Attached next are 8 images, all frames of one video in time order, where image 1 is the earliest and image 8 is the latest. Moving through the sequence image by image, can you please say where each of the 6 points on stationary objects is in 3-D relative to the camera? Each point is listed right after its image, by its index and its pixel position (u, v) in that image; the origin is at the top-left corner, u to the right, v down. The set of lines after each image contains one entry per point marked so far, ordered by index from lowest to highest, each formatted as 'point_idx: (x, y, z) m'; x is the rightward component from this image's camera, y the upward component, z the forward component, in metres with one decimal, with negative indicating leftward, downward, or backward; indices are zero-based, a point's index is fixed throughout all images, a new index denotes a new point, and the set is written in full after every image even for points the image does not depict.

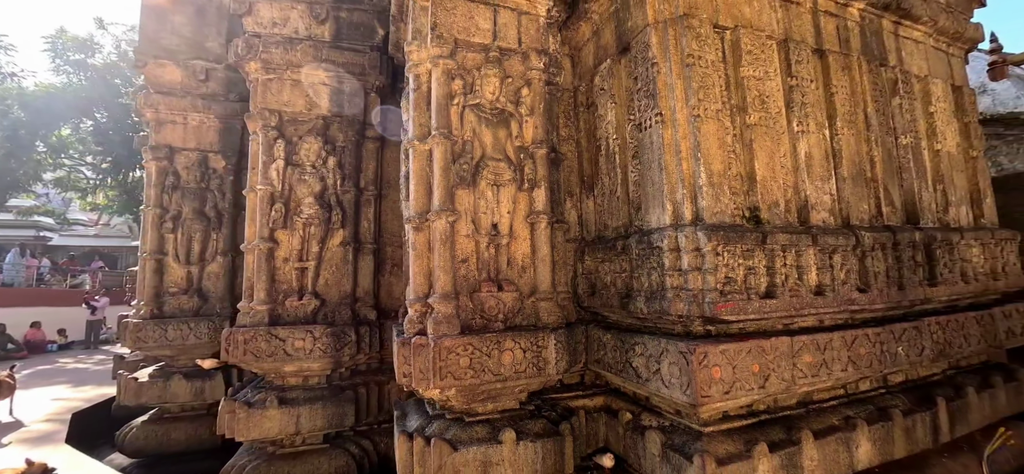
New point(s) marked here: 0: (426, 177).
0: (-0.5, +0.4, +2.6) m
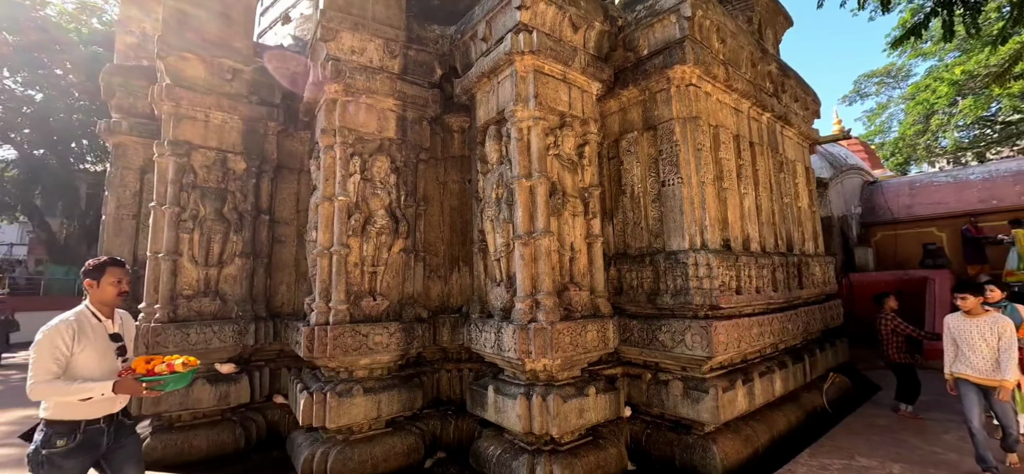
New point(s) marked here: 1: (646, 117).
0: (+0.1, +0.3, +3.6) m
1: (+1.3, +1.1, +4.1) m
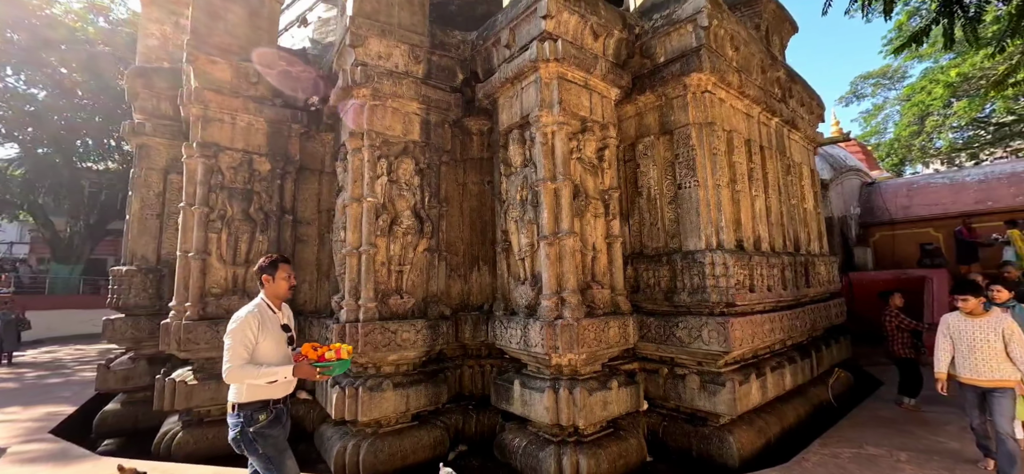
0: (+0.4, +0.3, +3.7) m
1: (+1.5, +1.1, +4.3) m
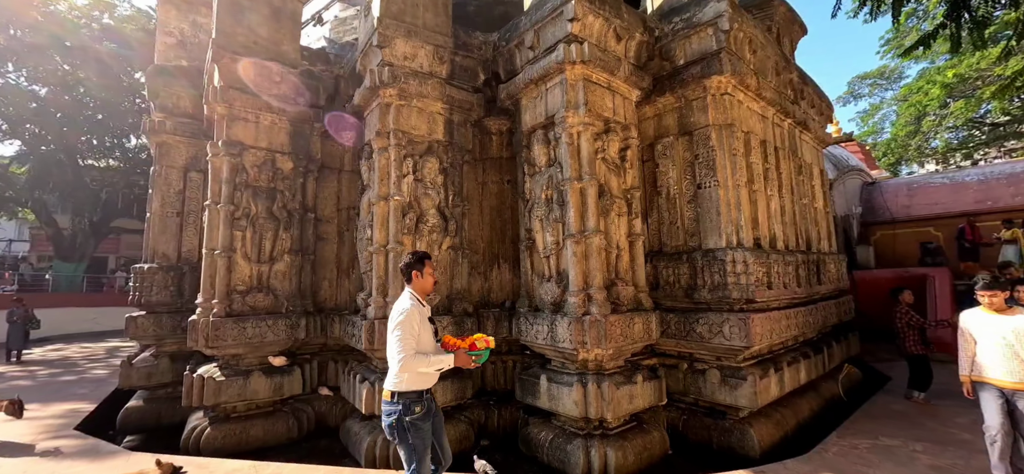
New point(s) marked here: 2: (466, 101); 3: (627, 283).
0: (+0.6, +0.3, +3.8) m
1: (+1.7, +1.1, +4.4) m
2: (-0.5, +1.4, +4.6) m
3: (+1.0, -0.4, +3.9) m
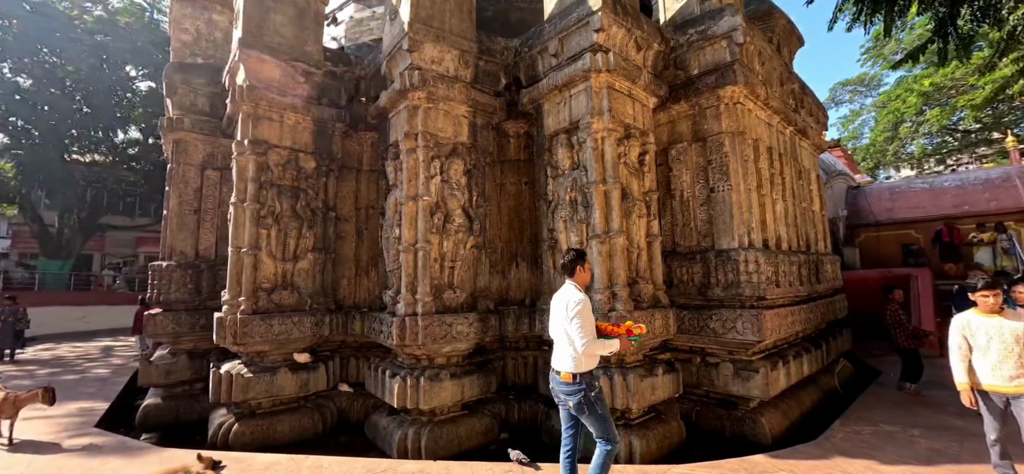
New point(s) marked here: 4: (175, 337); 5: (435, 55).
0: (+0.8, +0.3, +4.0) m
1: (+1.9, +1.1, +4.6) m
2: (-0.2, +1.4, +4.7) m
3: (+1.3, -0.4, +4.1) m
4: (-3.8, -1.1, +4.9) m
5: (-0.8, +1.8, +4.3) m
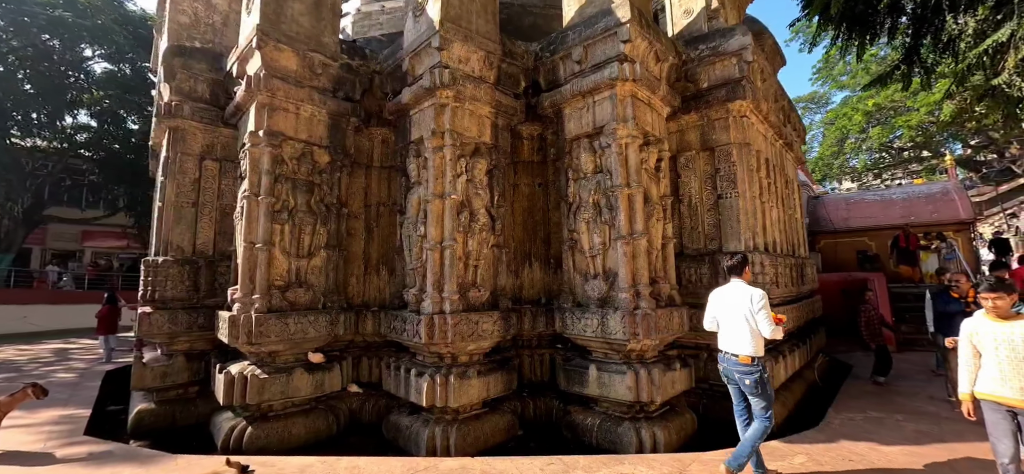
0: (+1.1, +0.3, +4.2) m
1: (+2.2, +1.1, +4.9) m
2: (0.0, +1.4, +4.8) m
3: (+1.5, -0.4, +4.4) m
4: (-3.6, -1.1, +4.6) m
5: (-0.5, +1.8, +4.3) m
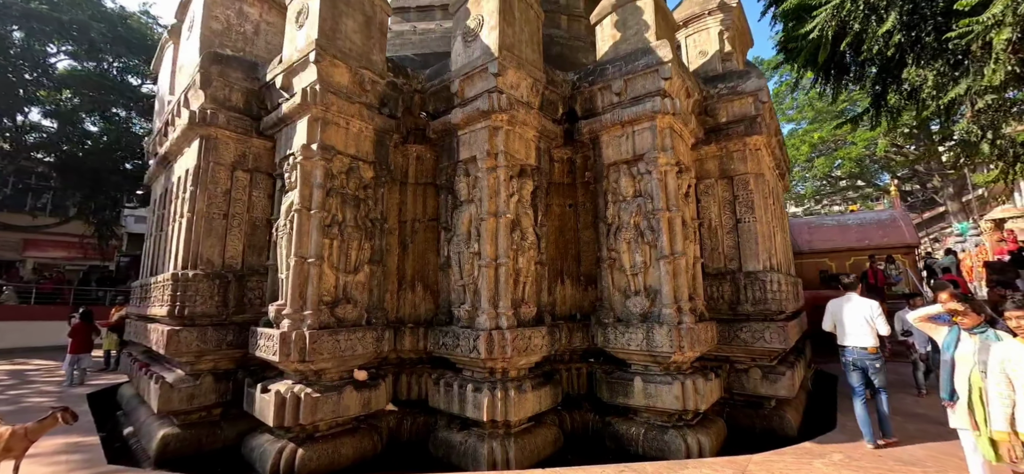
0: (+1.6, +0.1, +4.5) m
1: (+2.6, +0.9, +5.4) m
2: (+0.5, +1.2, +5.0) m
3: (+2.0, -0.7, +4.7) m
4: (-3.2, -1.2, +4.4) m
5: (0.0, +1.6, +4.6) m
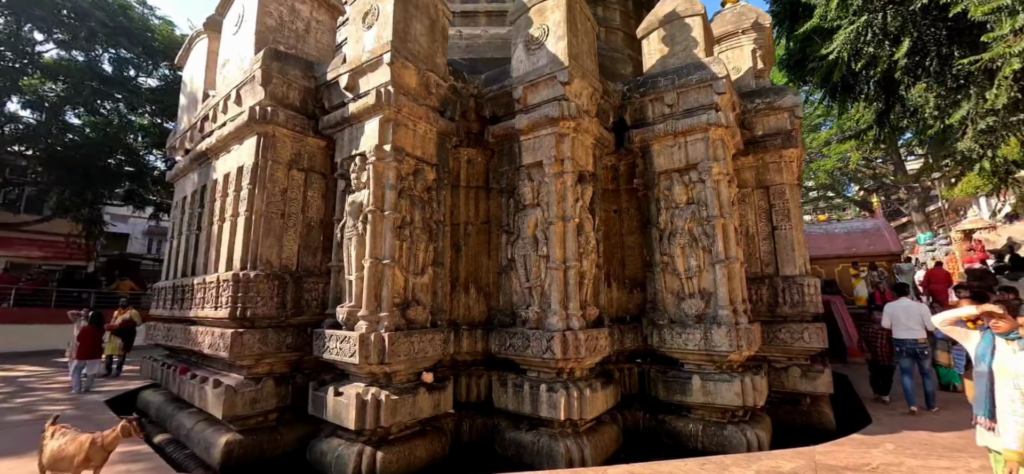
0: (+2.3, 0.0, +4.7) m
1: (+3.2, +0.8, +5.7) m
2: (+1.1, +1.2, +5.2) m
3: (+2.7, -0.7, +5.0) m
4: (-2.5, -1.2, +4.3) m
5: (+0.7, +1.6, +4.7) m
